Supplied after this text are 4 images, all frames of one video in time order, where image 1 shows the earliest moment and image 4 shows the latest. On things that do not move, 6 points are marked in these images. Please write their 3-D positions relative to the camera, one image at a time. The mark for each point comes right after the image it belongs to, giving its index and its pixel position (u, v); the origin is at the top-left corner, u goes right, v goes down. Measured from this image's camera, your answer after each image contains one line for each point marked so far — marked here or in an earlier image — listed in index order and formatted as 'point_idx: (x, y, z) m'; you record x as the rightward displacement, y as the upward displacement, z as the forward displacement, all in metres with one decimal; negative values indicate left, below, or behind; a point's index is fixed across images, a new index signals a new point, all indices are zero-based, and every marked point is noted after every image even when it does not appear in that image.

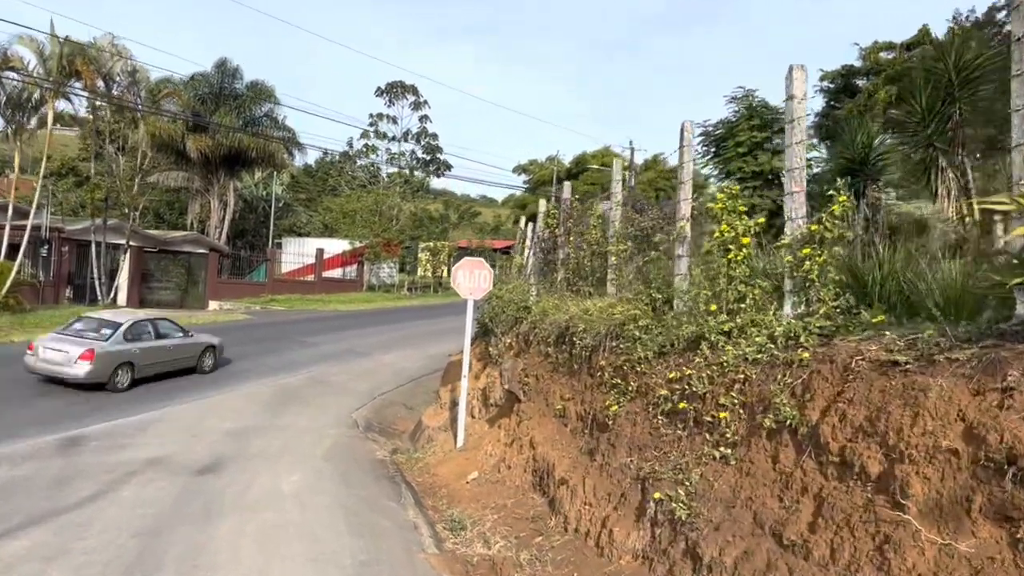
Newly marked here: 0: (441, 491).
0: (-0.7, -2.0, +8.5) m
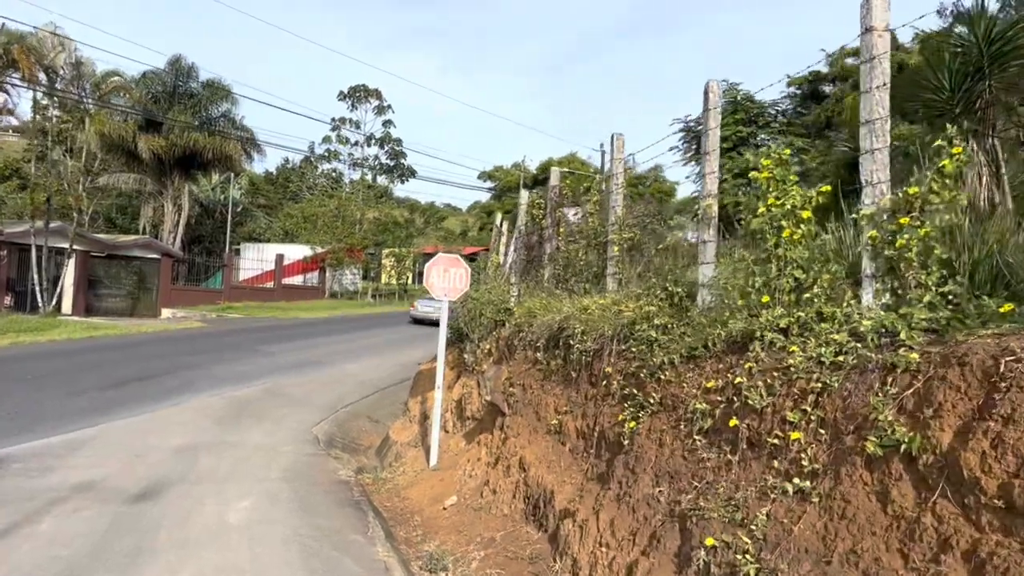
0: (-0.9, -2.0, +7.4) m
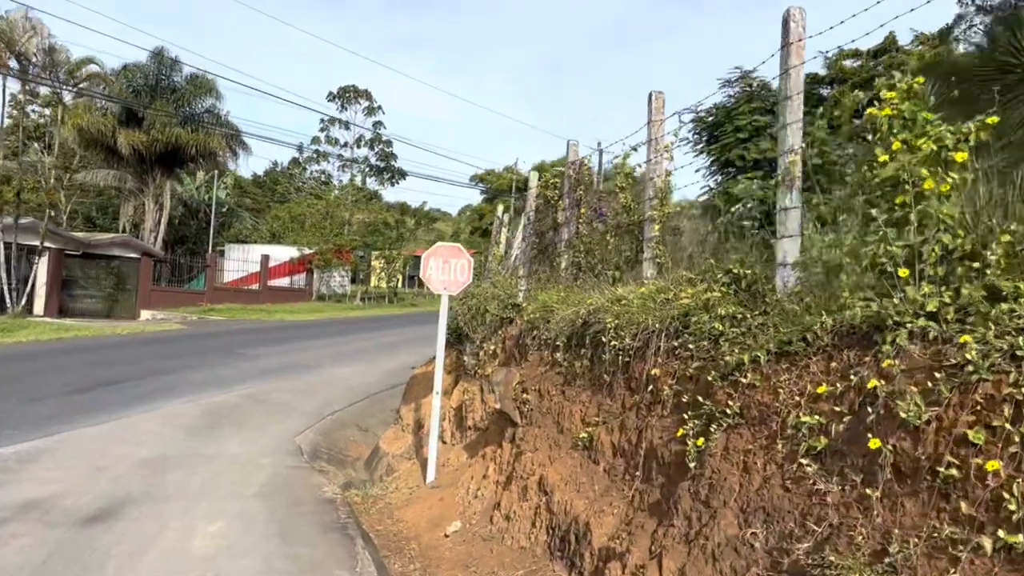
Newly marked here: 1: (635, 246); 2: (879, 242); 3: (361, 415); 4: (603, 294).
0: (-0.8, -1.9, +6.3) m
1: (+0.8, +0.3, +5.9) m
2: (+1.3, +0.2, +3.0) m
3: (-2.4, -2.1, +13.7) m
4: (+0.6, 0.0, +5.7) m
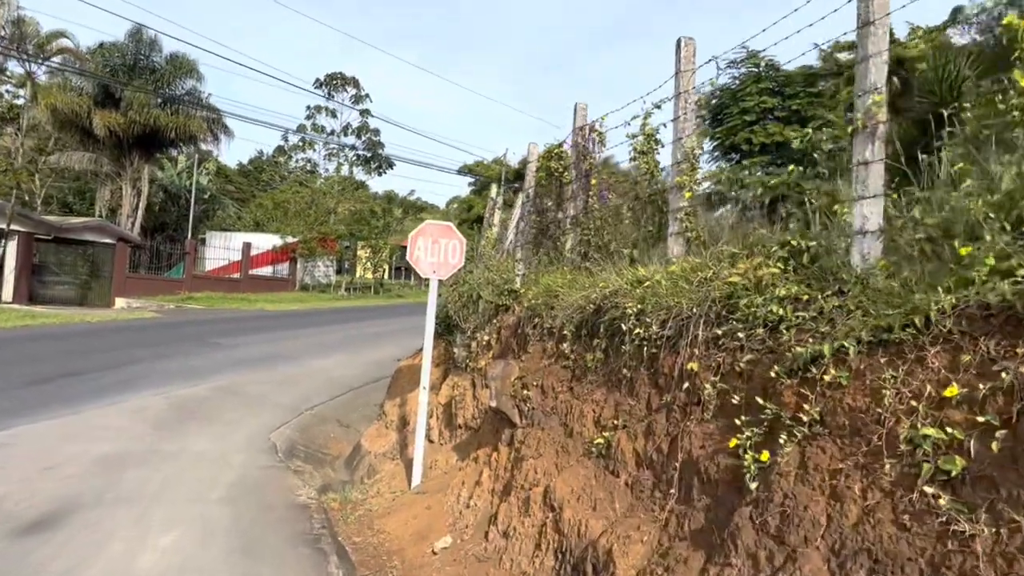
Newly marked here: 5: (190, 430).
0: (-0.8, -1.8, +5.5) m
1: (+0.9, +0.4, +5.1) m
2: (+1.4, +0.2, +2.2) m
3: (-2.6, -1.9, +12.9) m
4: (+0.6, +0.1, +4.9) m
5: (-4.1, -1.8, +10.6) m
